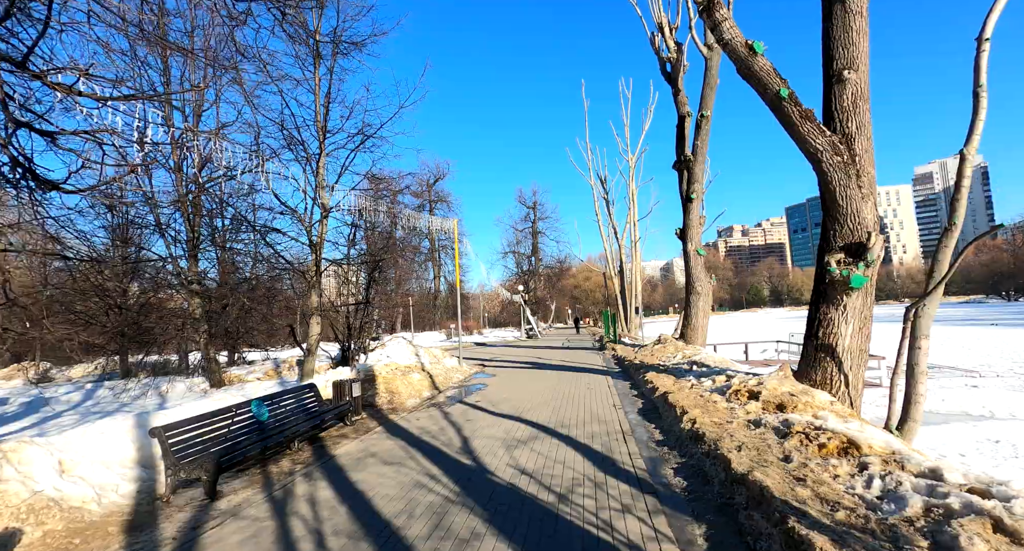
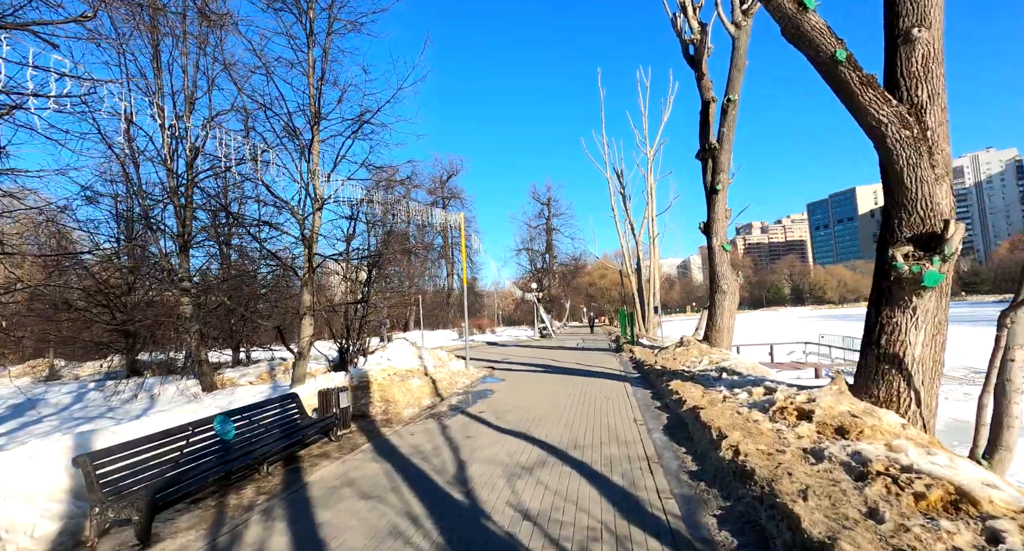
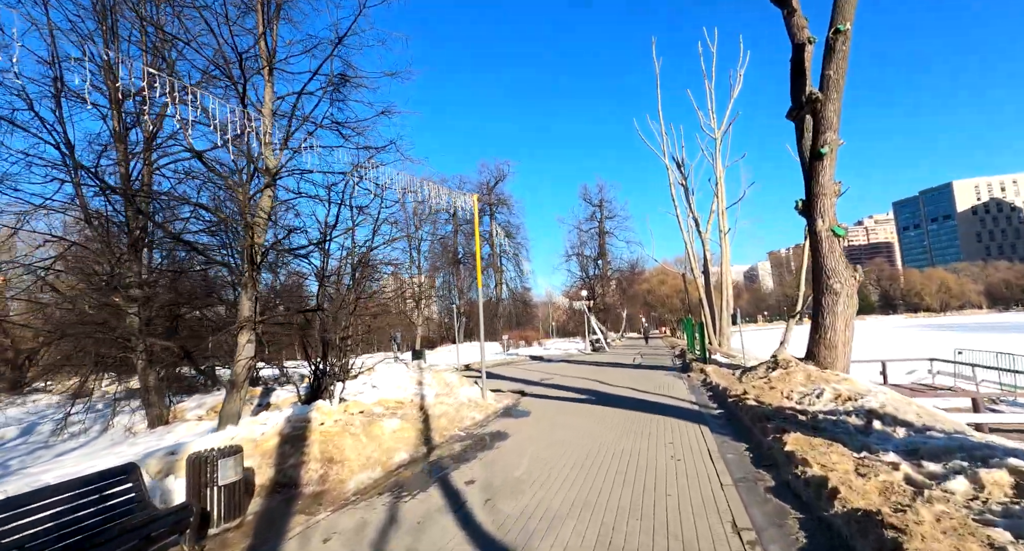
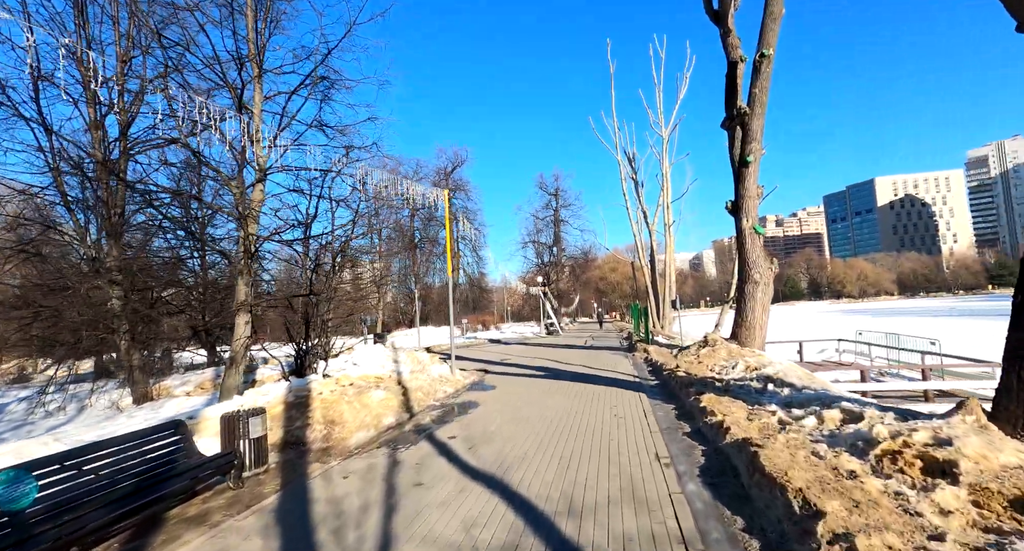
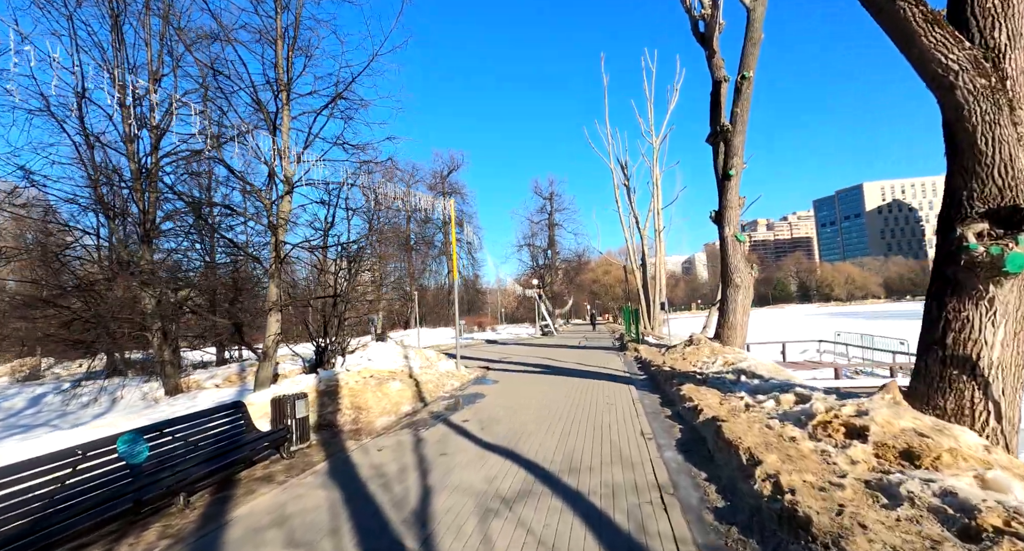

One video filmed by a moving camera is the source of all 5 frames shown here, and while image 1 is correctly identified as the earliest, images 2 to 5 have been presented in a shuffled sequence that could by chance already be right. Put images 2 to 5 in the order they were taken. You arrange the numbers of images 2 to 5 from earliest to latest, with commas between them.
2, 5, 4, 3
